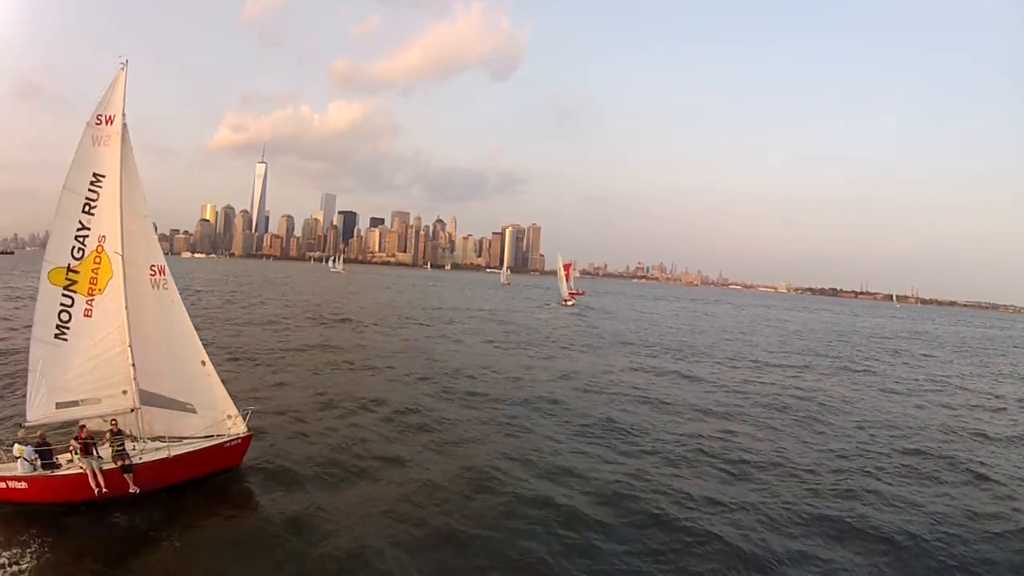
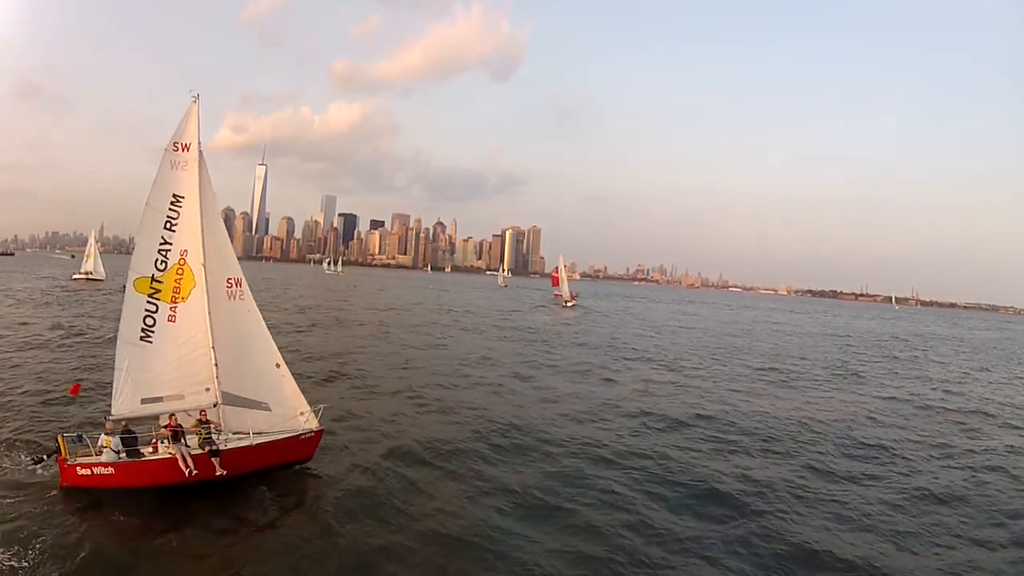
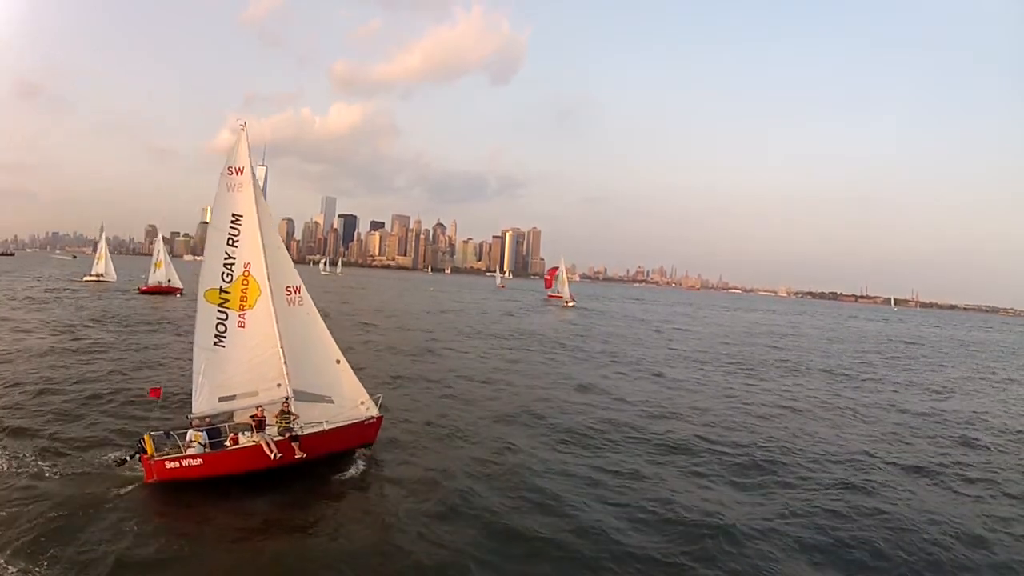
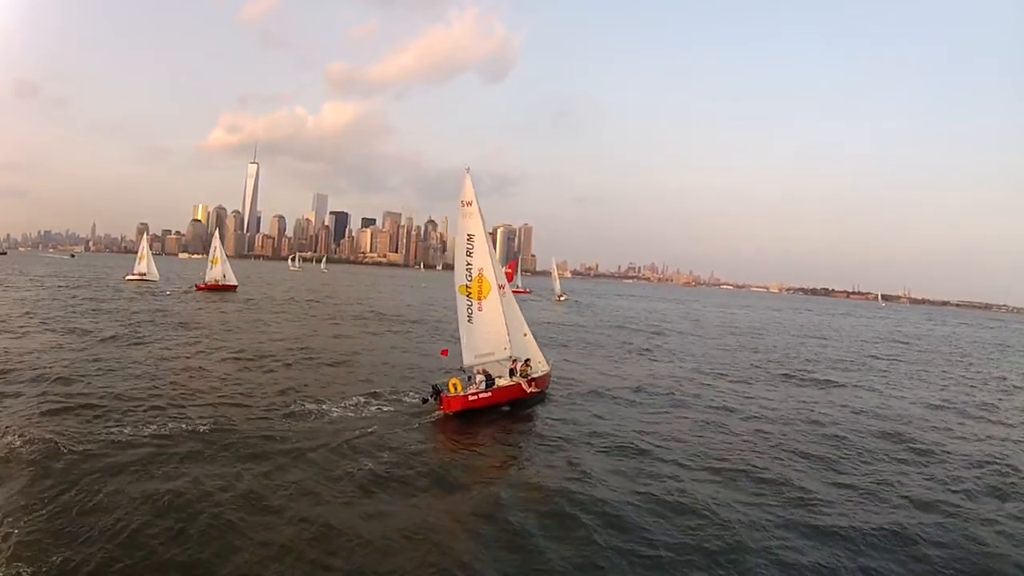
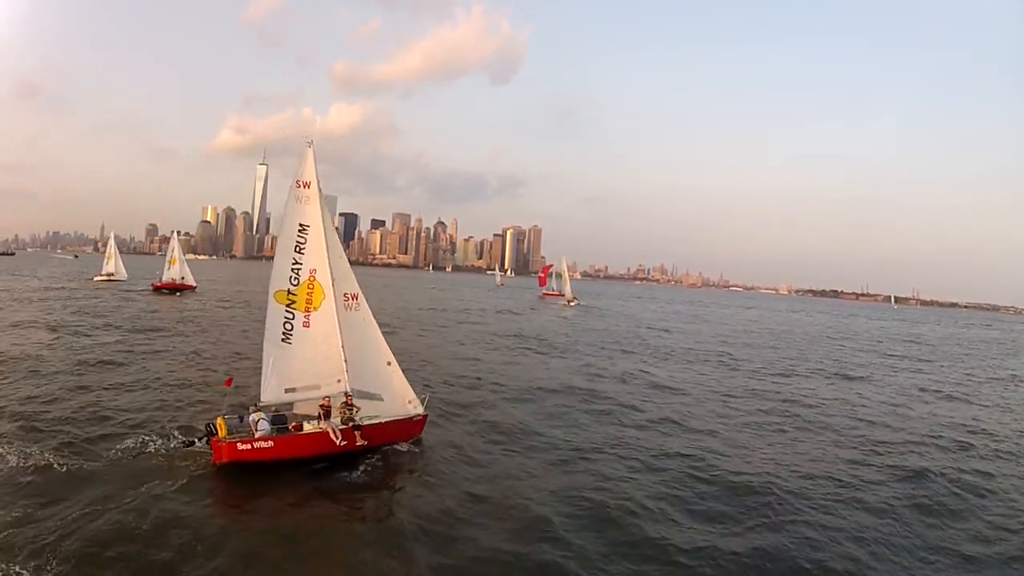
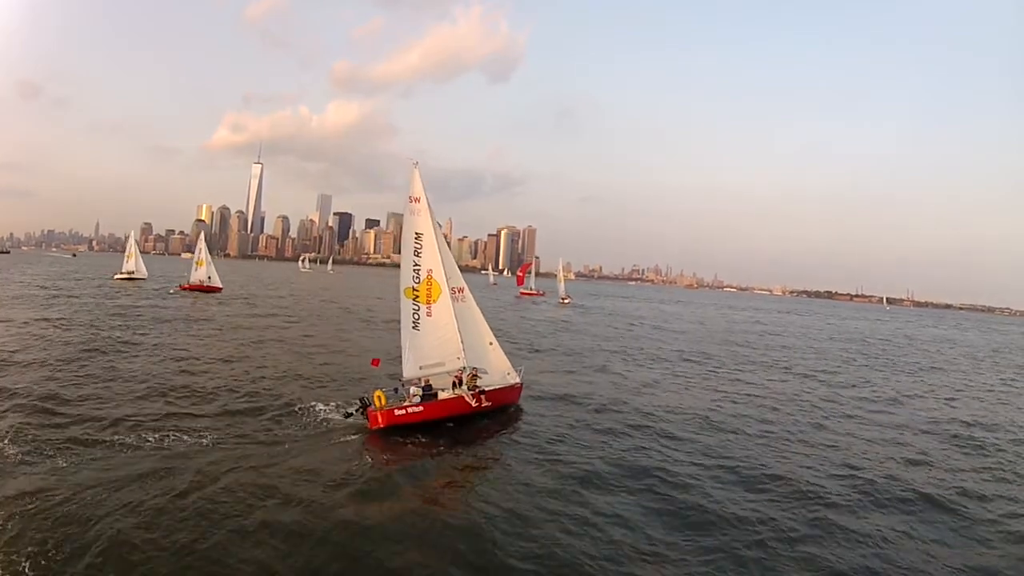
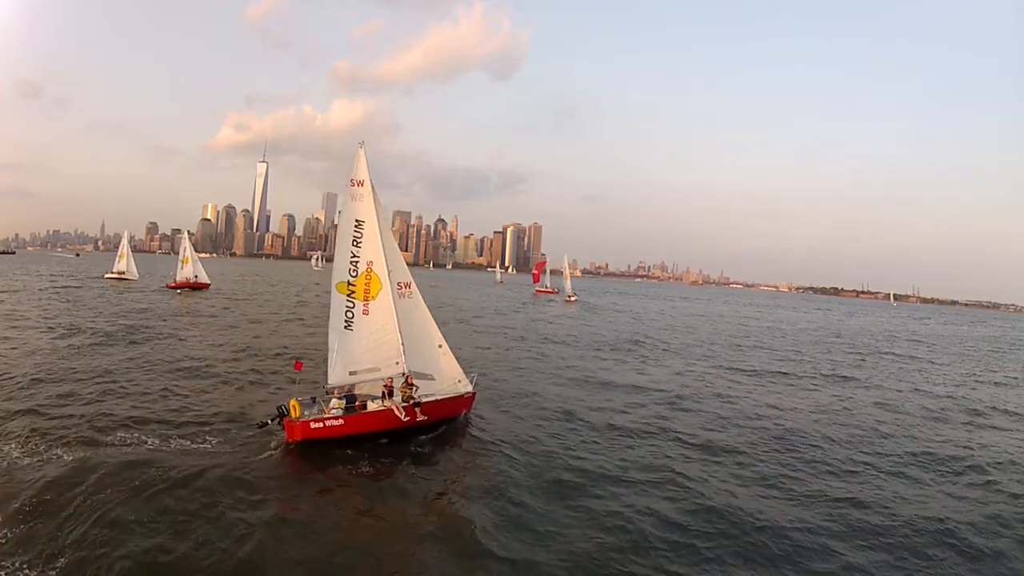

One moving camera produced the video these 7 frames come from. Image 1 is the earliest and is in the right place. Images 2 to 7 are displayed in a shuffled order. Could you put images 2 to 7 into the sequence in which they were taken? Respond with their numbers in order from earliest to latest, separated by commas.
2, 3, 5, 7, 6, 4
